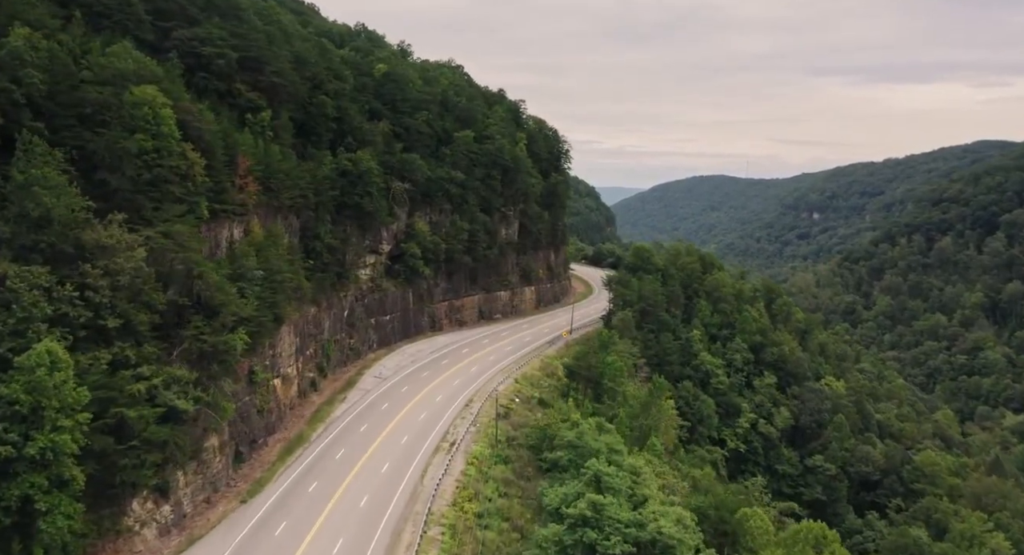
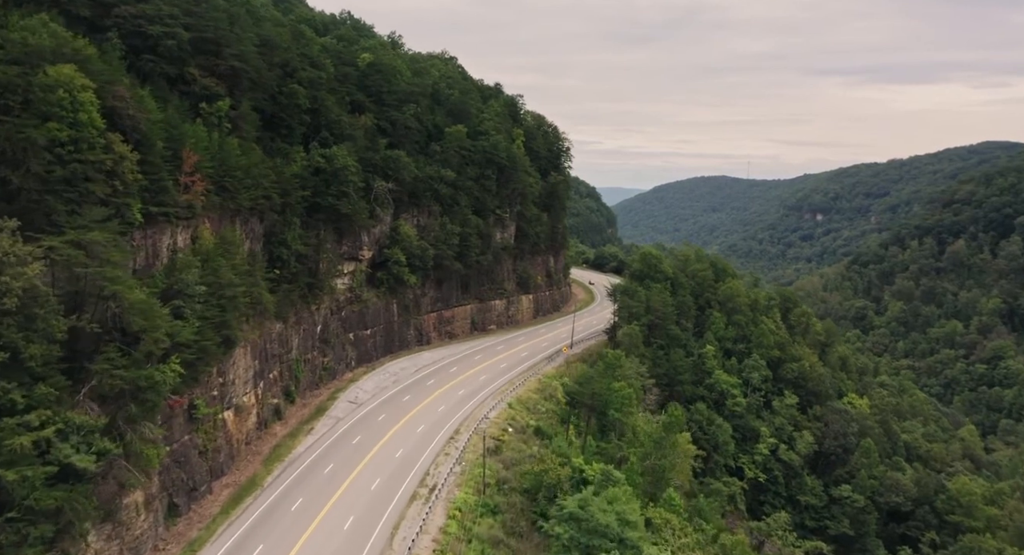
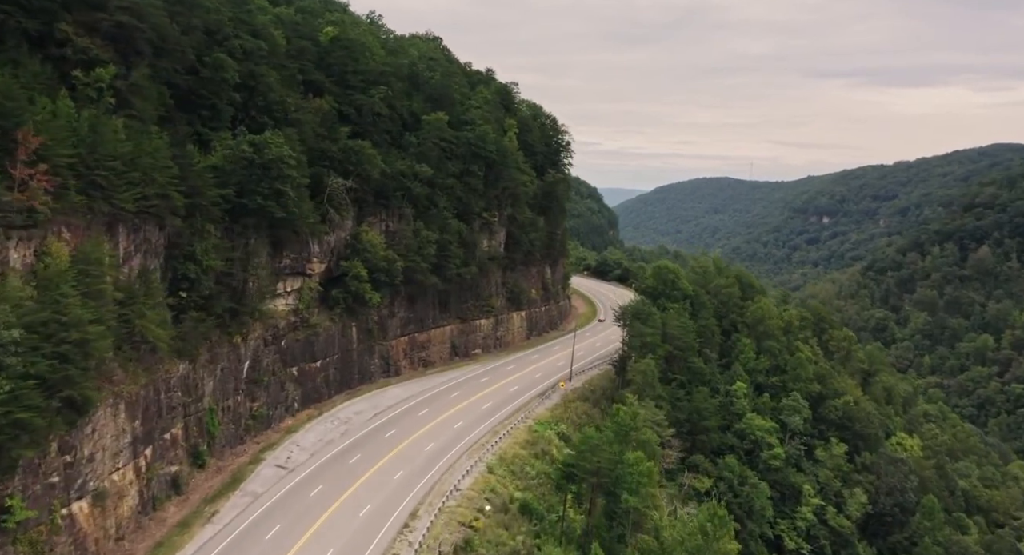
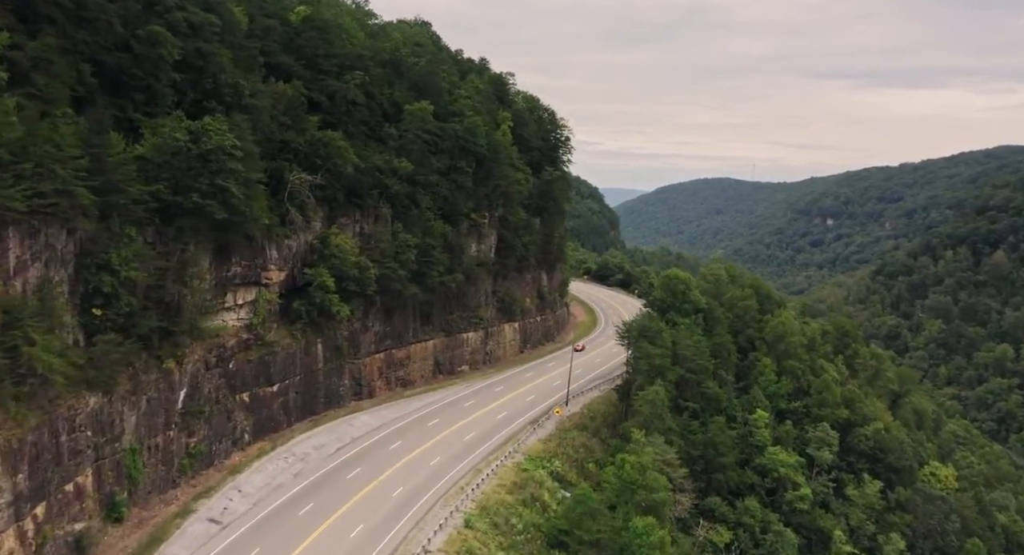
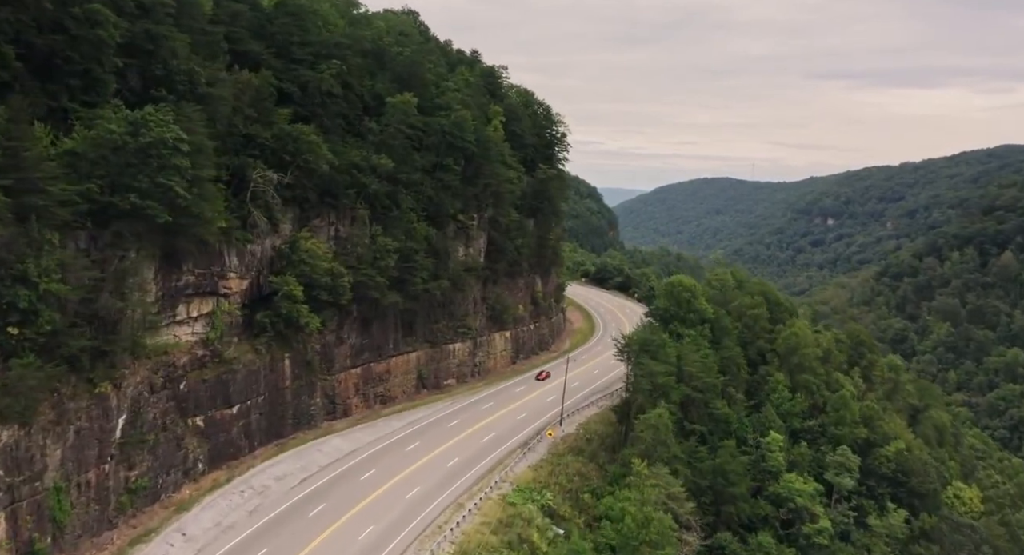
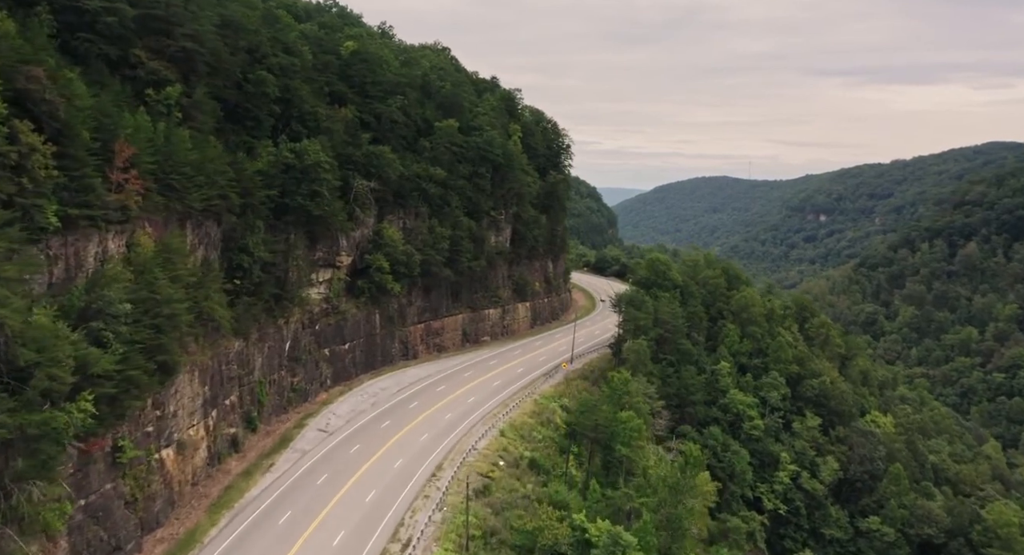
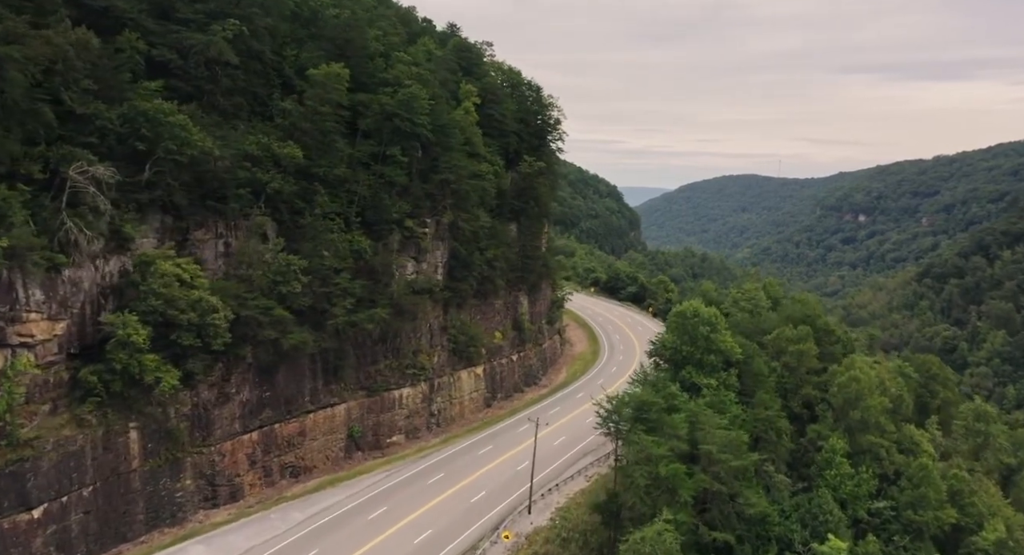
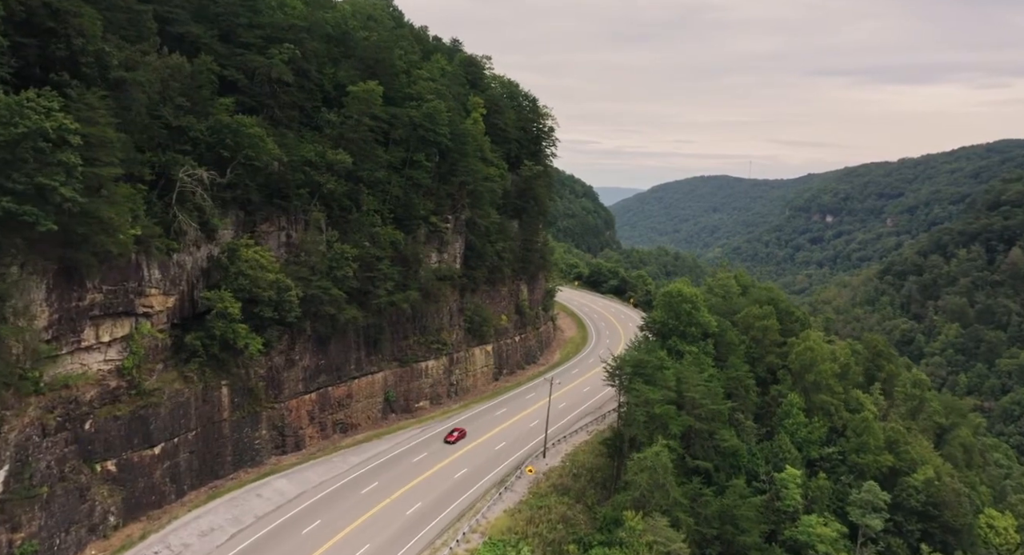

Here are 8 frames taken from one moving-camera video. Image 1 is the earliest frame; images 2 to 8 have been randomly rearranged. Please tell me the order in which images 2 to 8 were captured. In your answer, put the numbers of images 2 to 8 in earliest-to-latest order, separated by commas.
2, 6, 3, 4, 5, 8, 7
